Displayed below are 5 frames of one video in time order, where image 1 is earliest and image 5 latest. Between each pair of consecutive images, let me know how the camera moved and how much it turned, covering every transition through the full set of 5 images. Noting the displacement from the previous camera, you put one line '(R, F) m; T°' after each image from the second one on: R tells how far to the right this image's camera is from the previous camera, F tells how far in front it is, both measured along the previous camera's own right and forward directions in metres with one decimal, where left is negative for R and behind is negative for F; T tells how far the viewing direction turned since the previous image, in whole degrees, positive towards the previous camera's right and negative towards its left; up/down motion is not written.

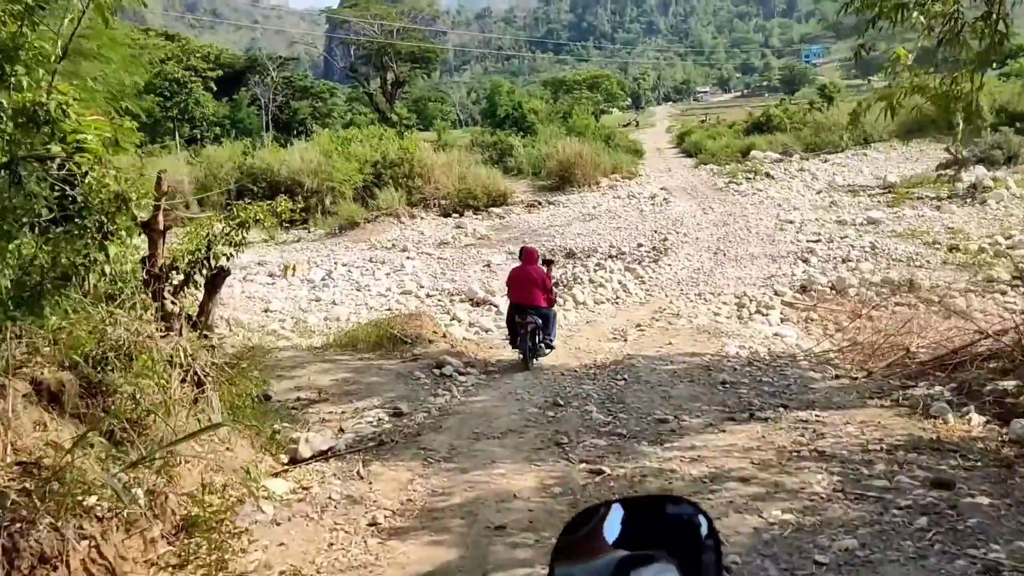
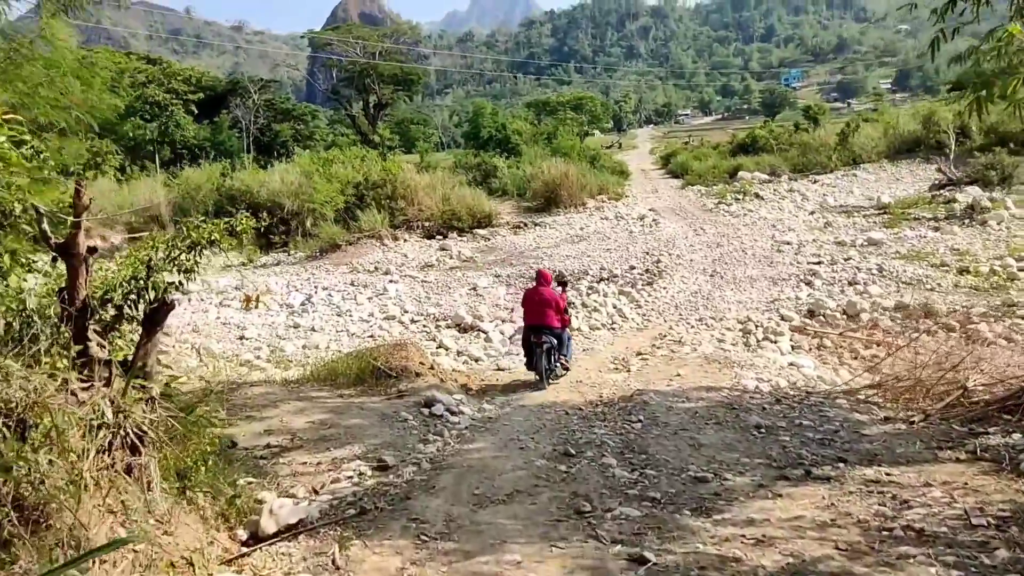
(-0.1, +0.5) m; +1°
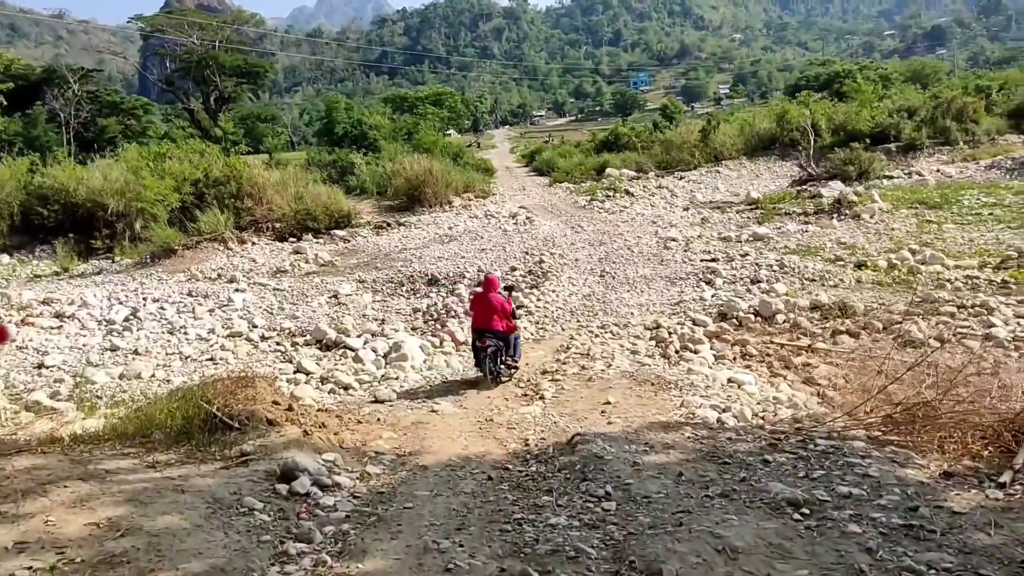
(-0.1, +1.3) m; +9°
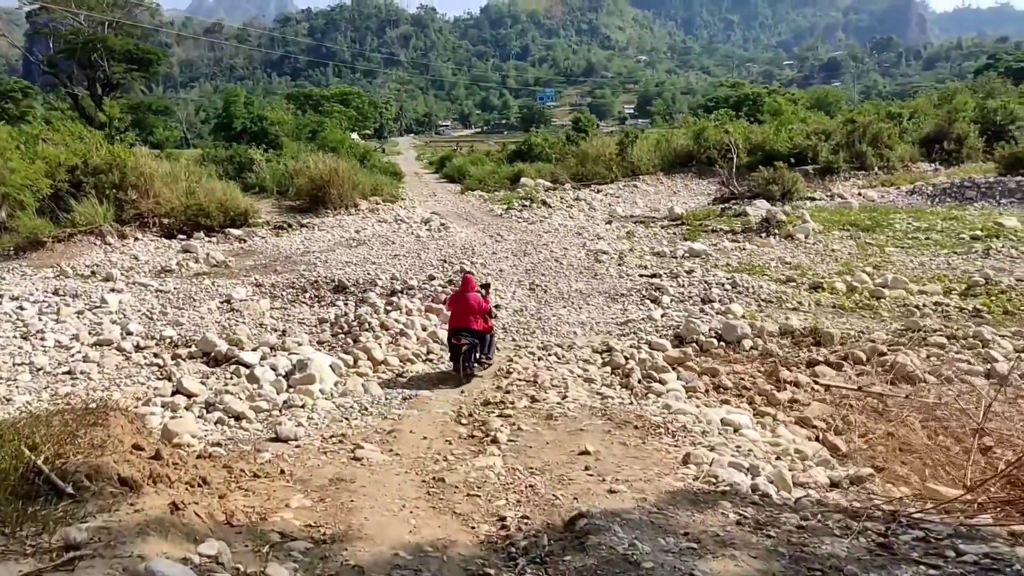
(-0.2, +1.1) m; +6°
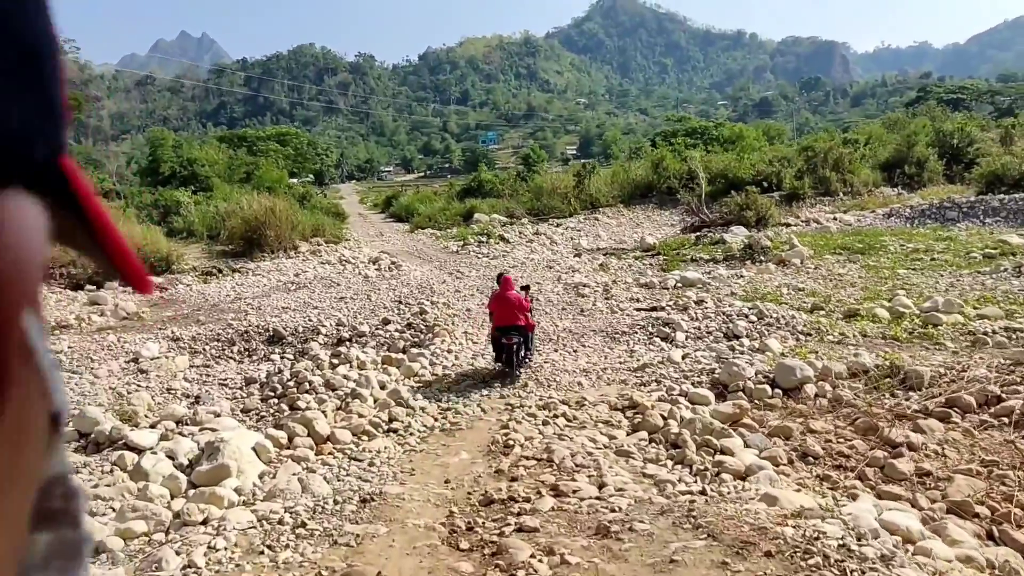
(-0.2, +1.6) m; +3°
